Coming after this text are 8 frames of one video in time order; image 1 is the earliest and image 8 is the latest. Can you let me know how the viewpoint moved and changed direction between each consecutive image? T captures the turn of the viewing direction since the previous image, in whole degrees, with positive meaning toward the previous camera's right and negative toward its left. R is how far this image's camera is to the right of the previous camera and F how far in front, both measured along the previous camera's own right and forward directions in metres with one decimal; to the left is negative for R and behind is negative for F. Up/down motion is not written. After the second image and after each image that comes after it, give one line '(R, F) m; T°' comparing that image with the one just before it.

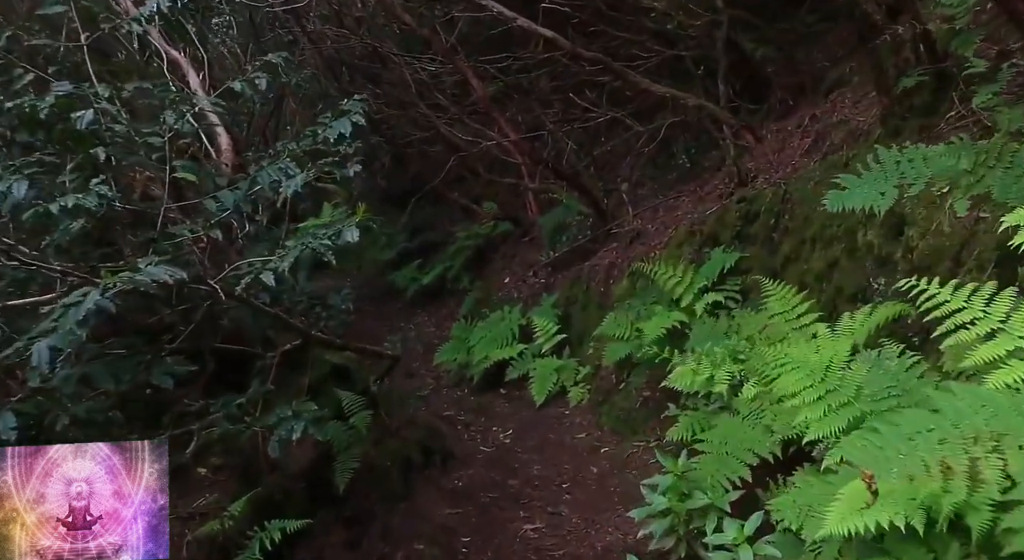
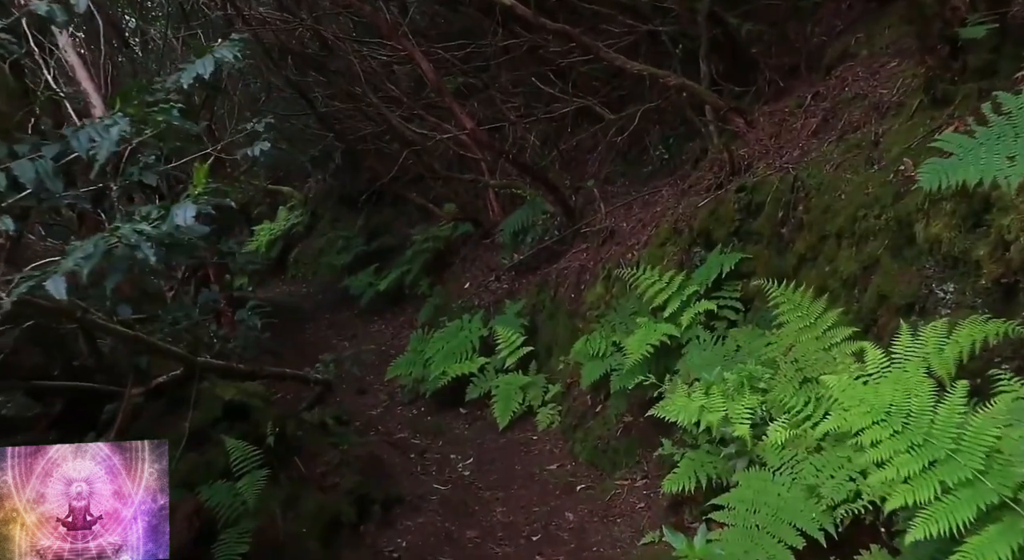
(0.0, +1.2) m; +2°
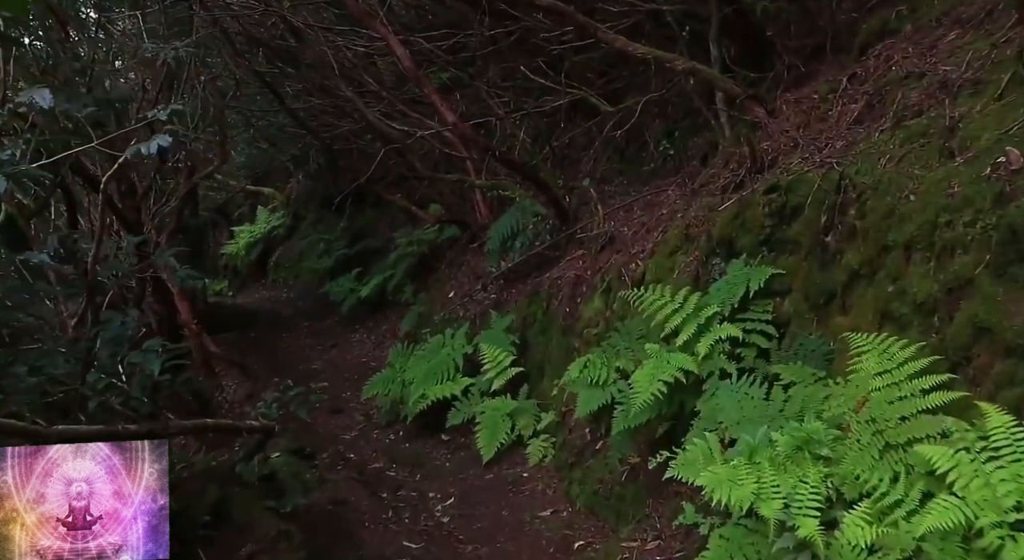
(0.0, +1.0) m; 0°
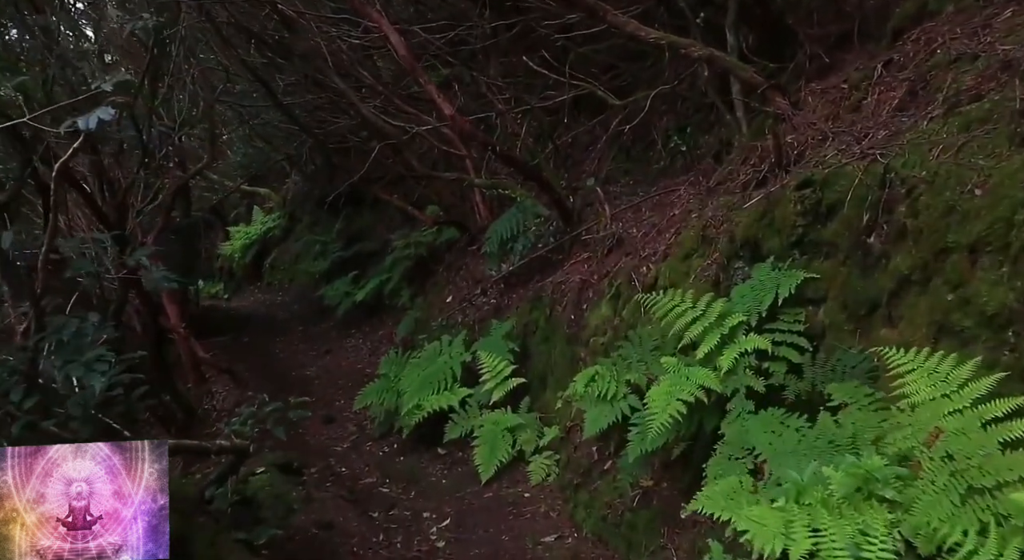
(0.0, +0.5) m; 0°
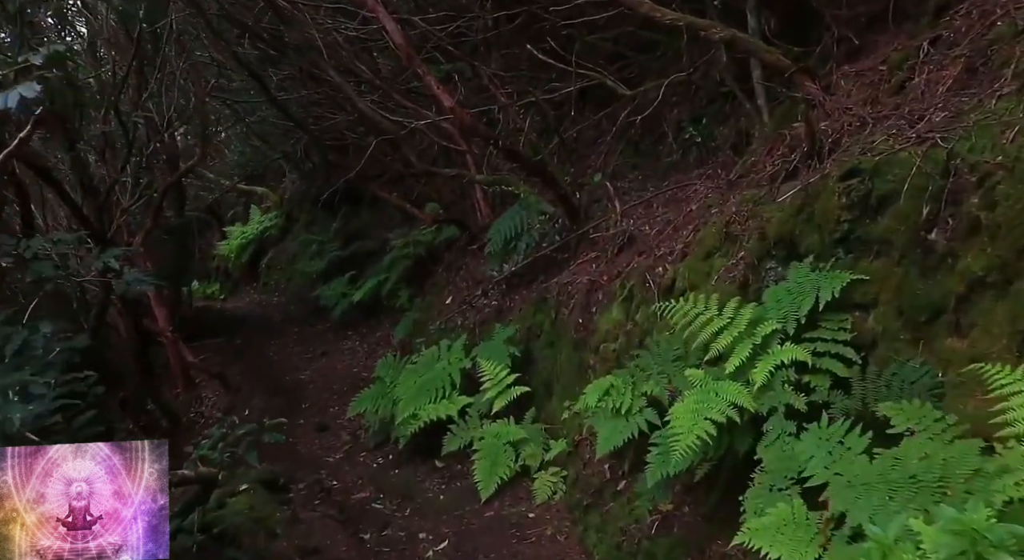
(0.0, +0.5) m; 0°
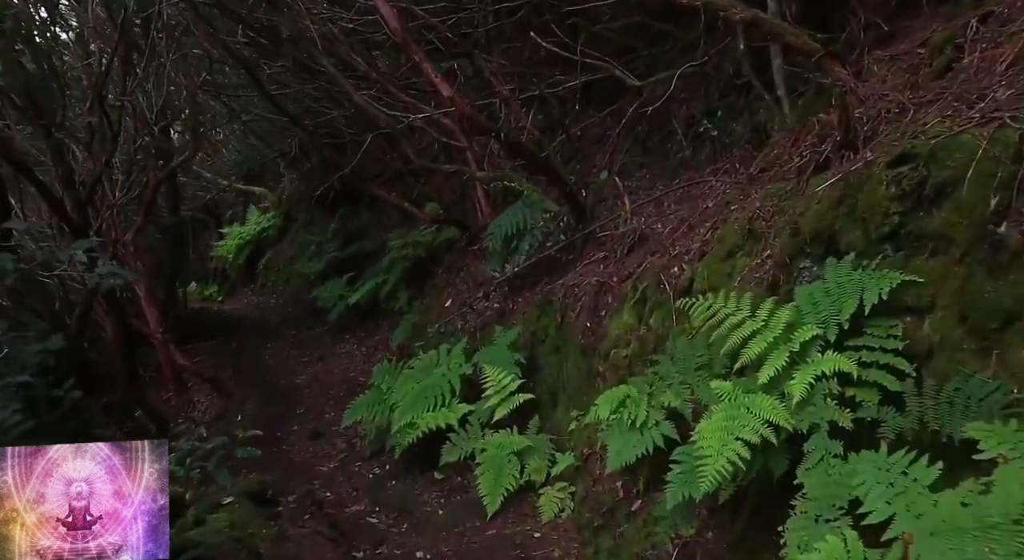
(0.0, +0.4) m; 0°
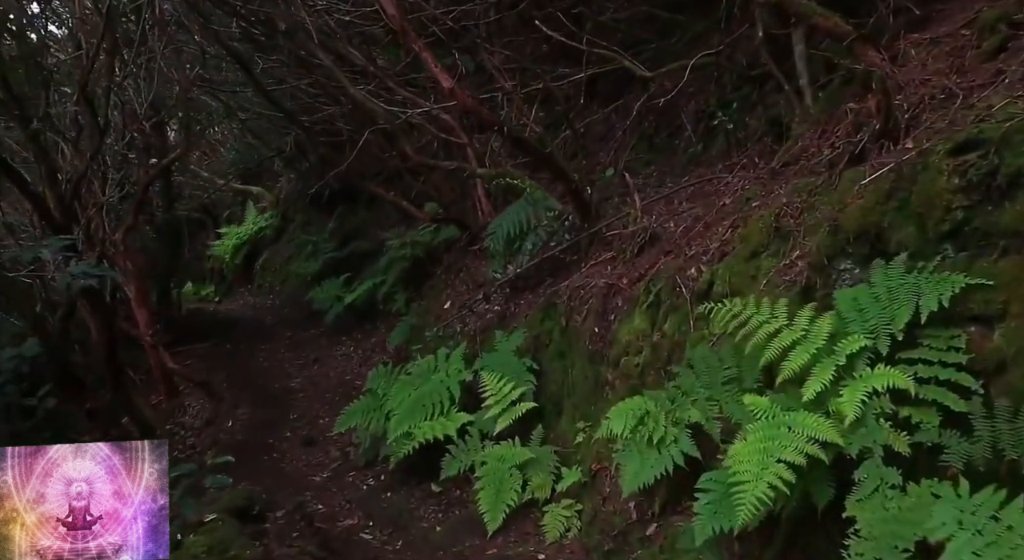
(0.0, +0.4) m; 0°
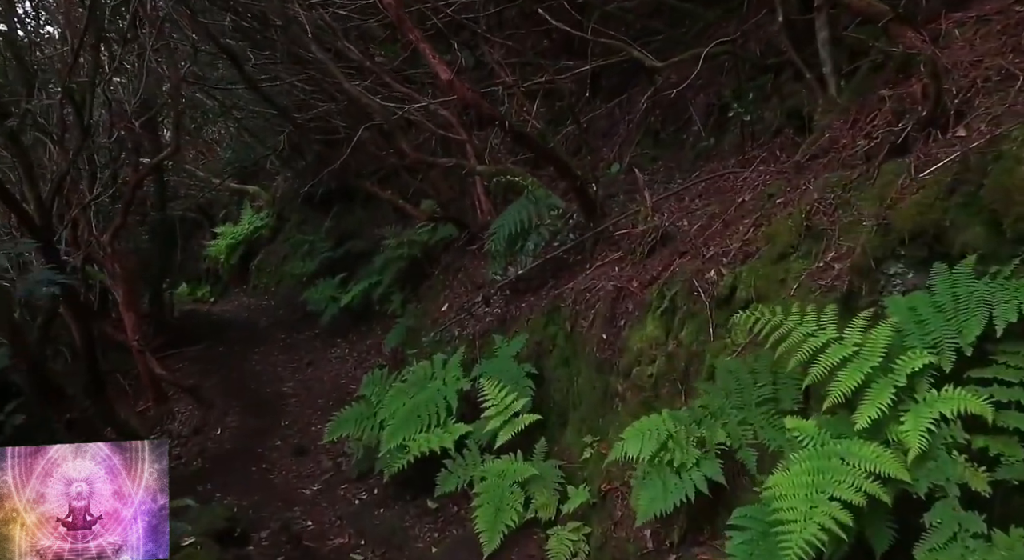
(0.0, +0.4) m; 0°
